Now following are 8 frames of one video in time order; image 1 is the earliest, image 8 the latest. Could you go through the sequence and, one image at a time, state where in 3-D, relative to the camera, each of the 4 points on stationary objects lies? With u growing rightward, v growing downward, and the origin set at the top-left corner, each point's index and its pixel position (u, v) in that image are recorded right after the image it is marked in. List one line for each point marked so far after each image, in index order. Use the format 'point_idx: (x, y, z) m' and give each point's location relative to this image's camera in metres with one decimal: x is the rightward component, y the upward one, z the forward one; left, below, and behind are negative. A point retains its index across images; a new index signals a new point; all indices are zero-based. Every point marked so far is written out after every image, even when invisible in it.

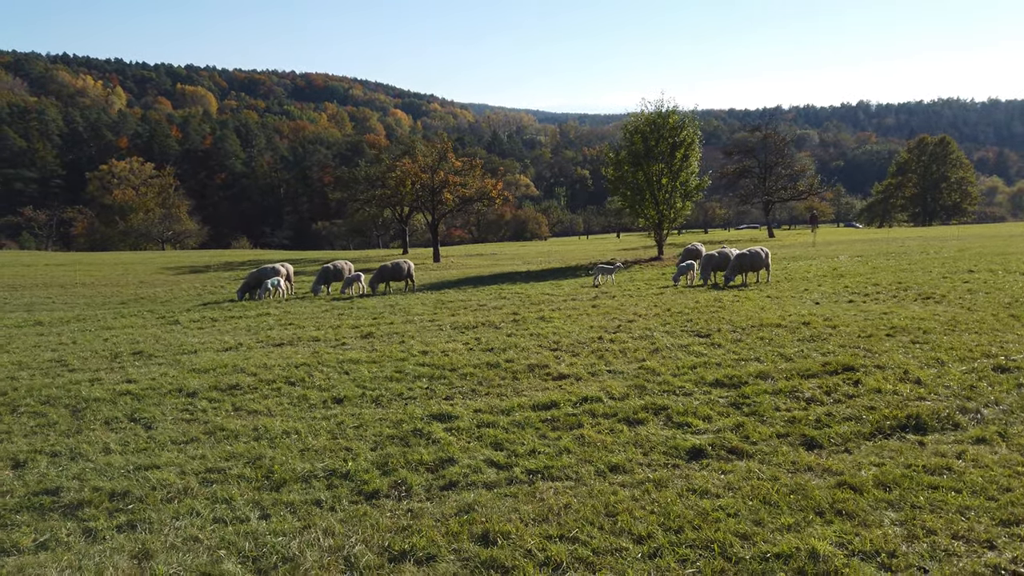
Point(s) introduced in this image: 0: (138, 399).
0: (-4.6, -1.4, +9.2) m
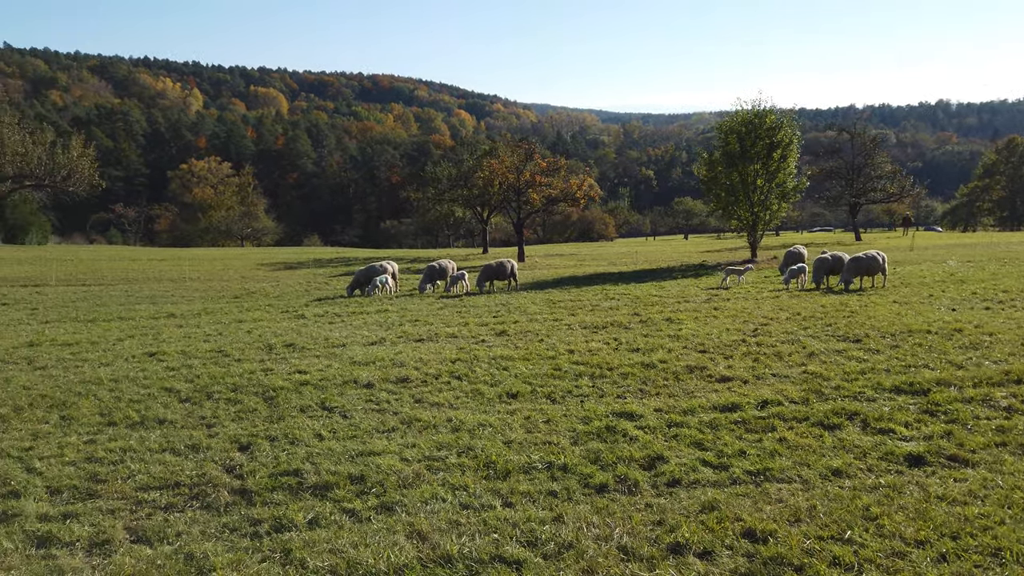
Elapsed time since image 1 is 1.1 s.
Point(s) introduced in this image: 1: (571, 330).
0: (-2.5, -1.3, +9.6) m
1: (+1.1, -0.8, +14.1) m
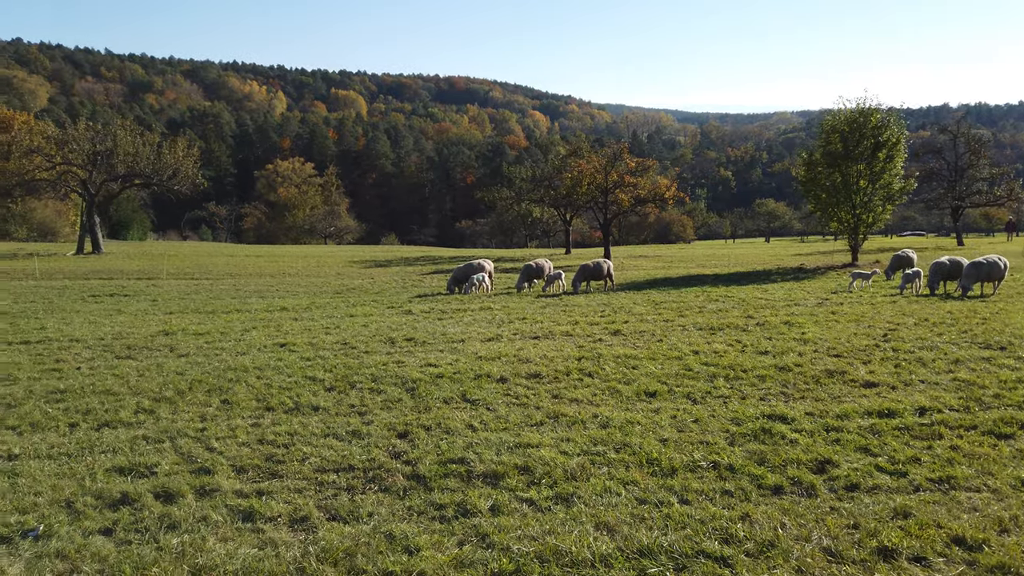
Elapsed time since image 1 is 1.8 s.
0: (-0.7, -1.2, +9.8) m
1: (+3.3, -0.8, +14.0) m
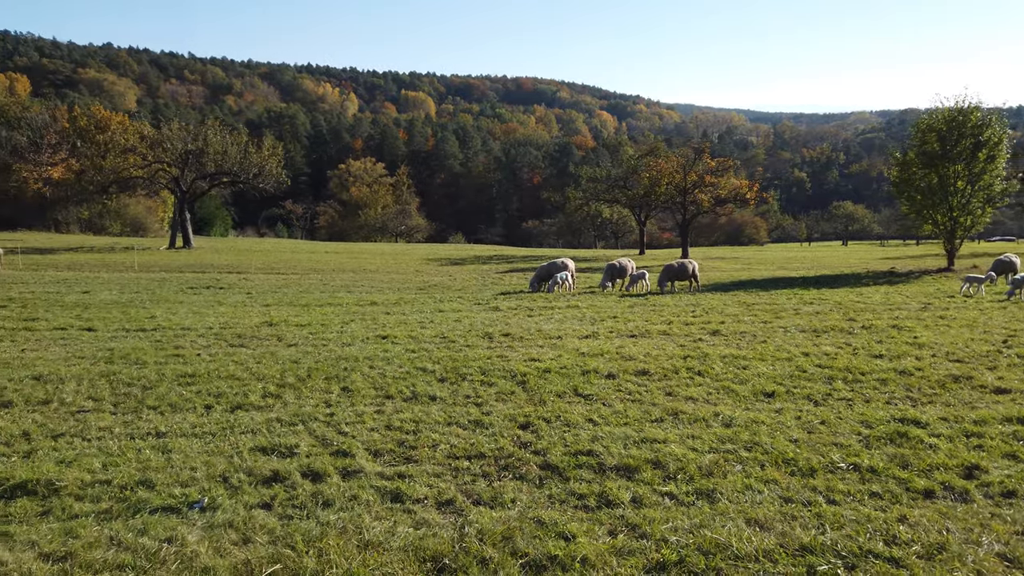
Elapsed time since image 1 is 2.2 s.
0: (+0.7, -1.2, +9.9) m
1: (+5.1, -0.8, +13.7) m
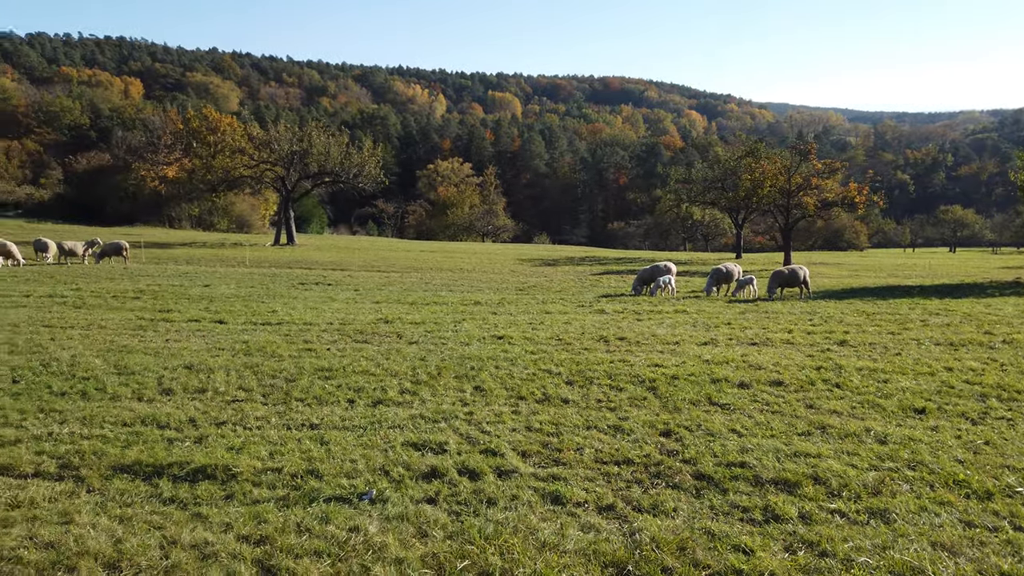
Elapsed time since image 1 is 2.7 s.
0: (+2.4, -1.3, +9.7) m
1: (+7.2, -1.0, +13.0) m
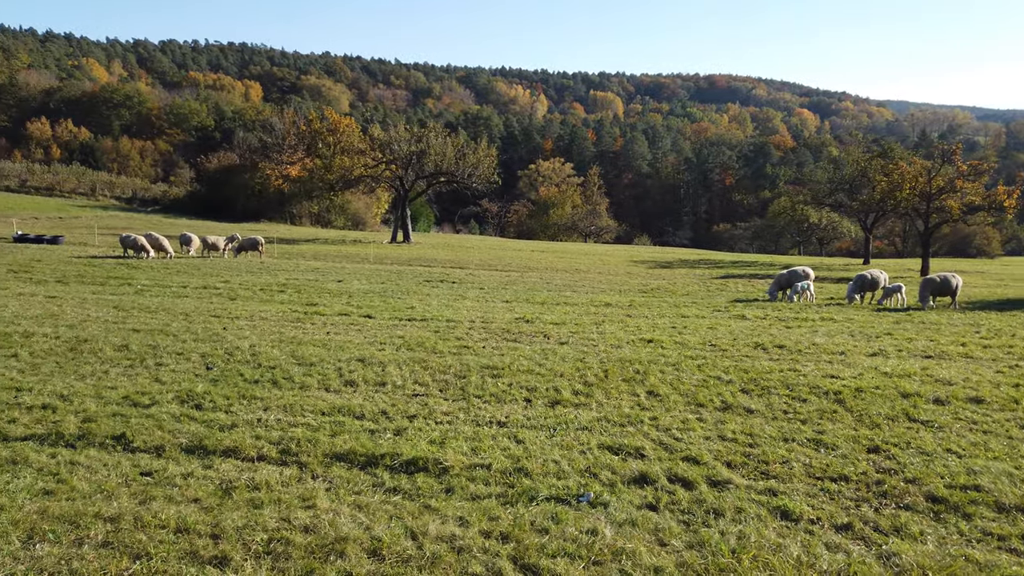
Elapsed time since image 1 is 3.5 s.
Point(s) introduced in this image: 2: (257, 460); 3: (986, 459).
0: (+4.6, -1.4, +9.2) m
1: (+9.8, -1.2, +11.9) m
2: (-2.4, -1.6, +6.8) m
3: (+4.4, -1.6, +7.0) m
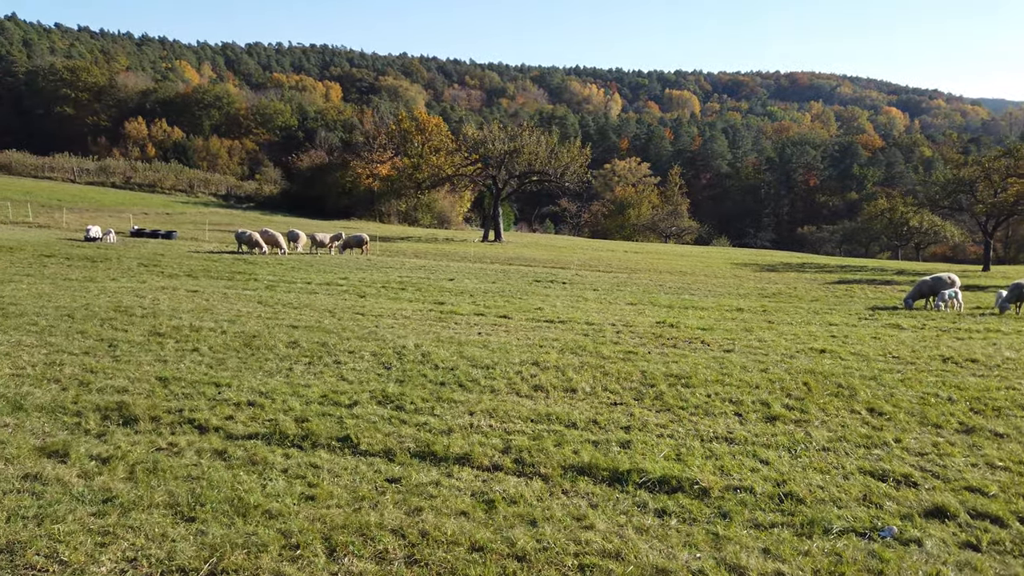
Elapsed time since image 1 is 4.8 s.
0: (+7.0, -1.5, +8.3) m
1: (+12.4, -1.5, +10.4) m
2: (-0.2, -1.6, +6.5) m
3: (+6.6, -1.7, +6.0) m
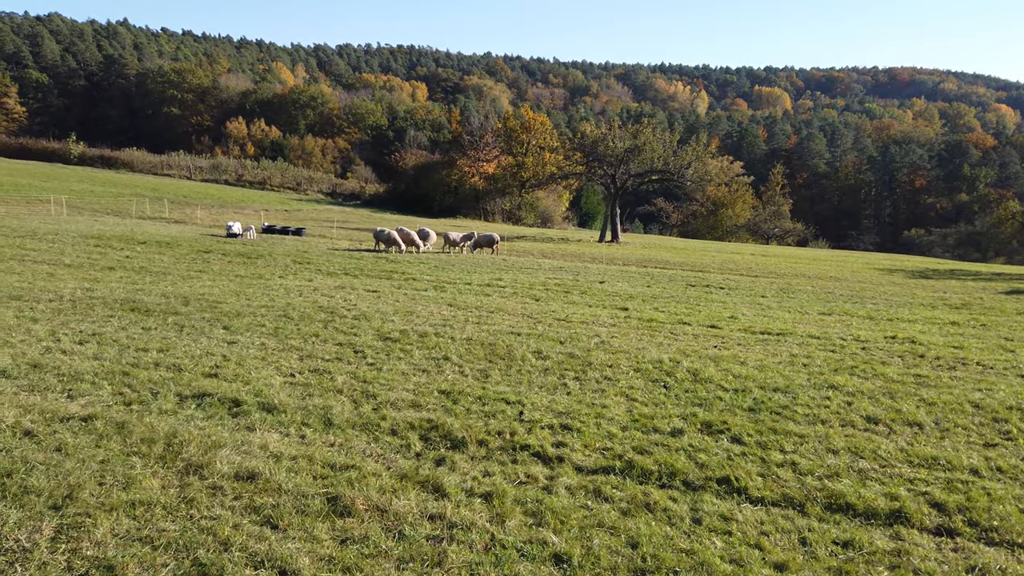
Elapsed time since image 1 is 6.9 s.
0: (+10.5, -1.8, +6.3) m
1: (+16.1, -1.9, +7.9) m
2: (+3.2, -1.8, +5.4) m
3: (+9.8, -2.1, +4.2) m
